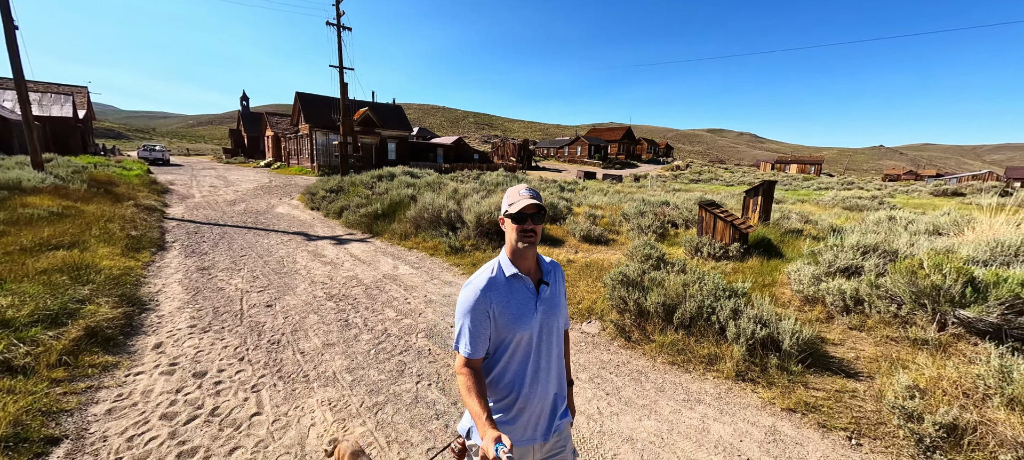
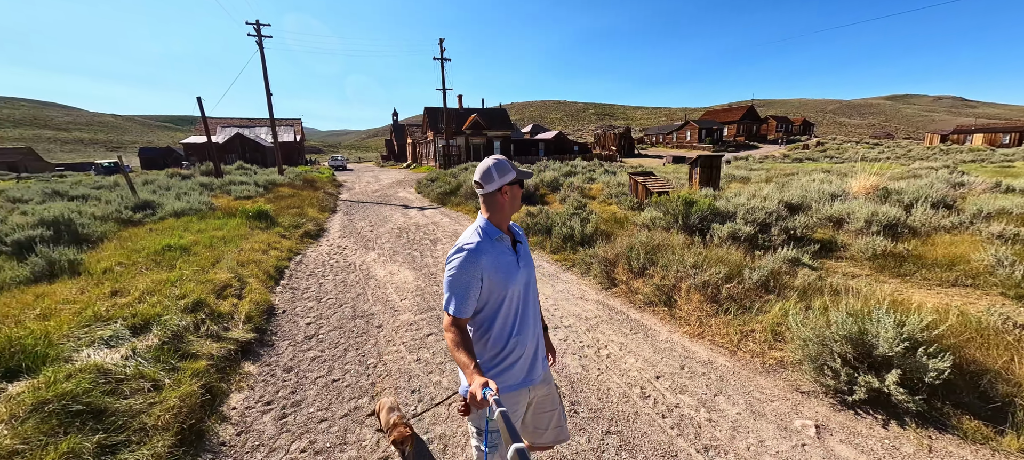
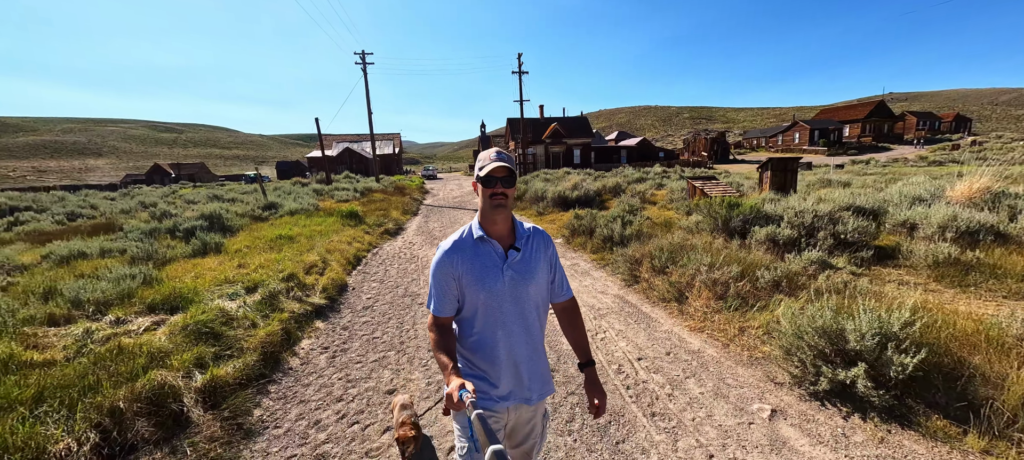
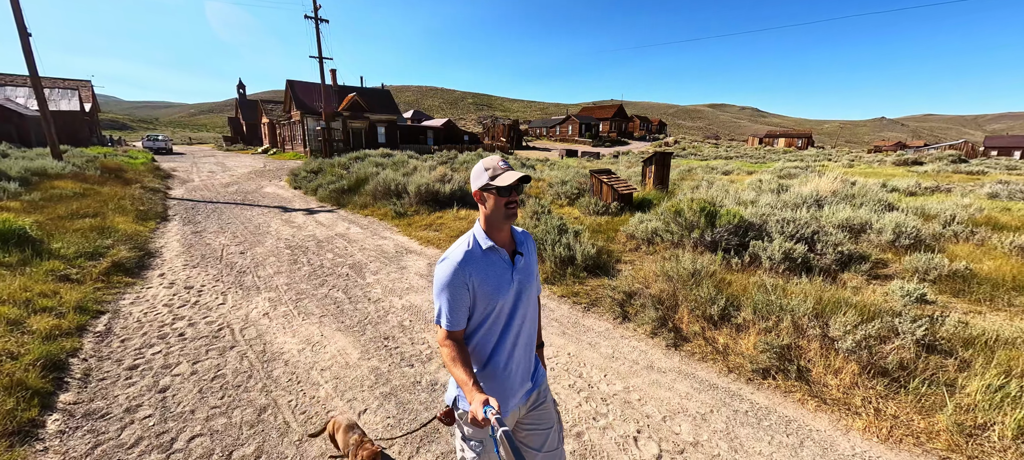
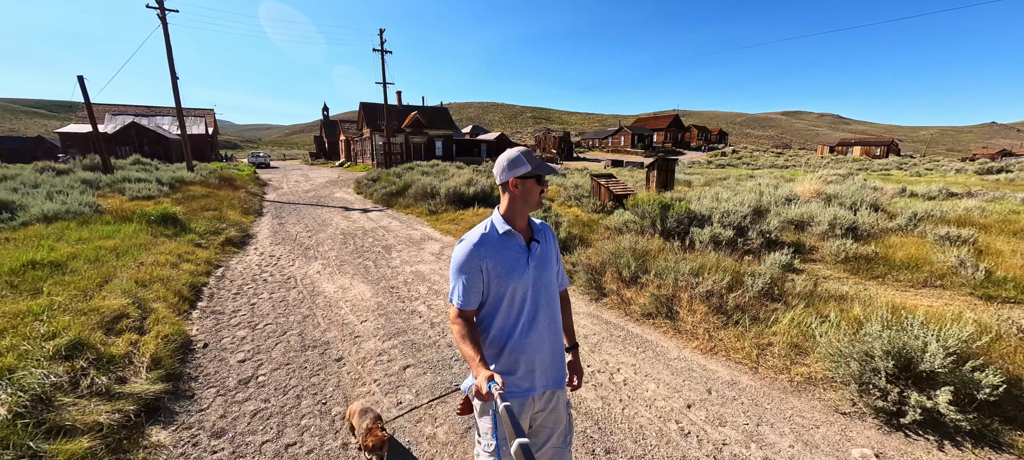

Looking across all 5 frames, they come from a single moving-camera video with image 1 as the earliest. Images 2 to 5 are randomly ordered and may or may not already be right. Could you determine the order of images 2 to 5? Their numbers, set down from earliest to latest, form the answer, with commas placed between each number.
4, 5, 2, 3
